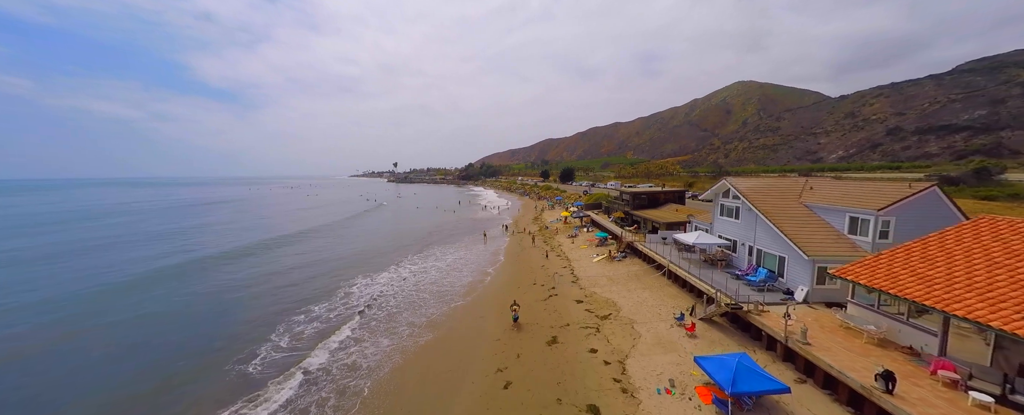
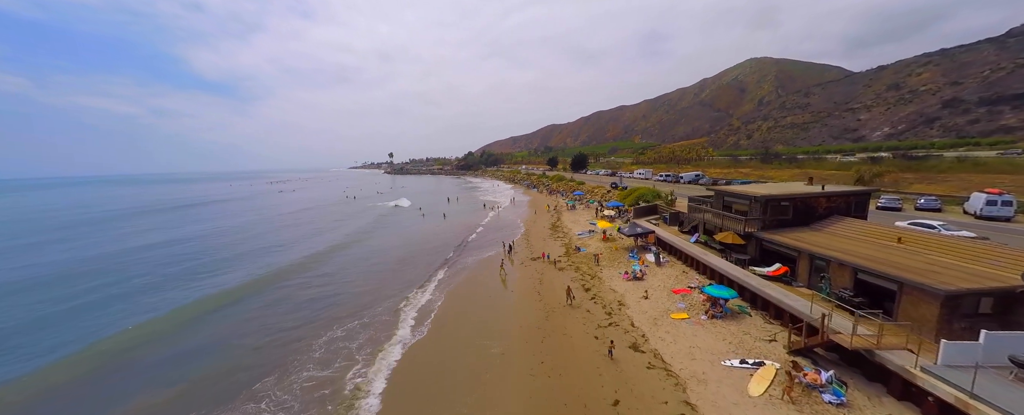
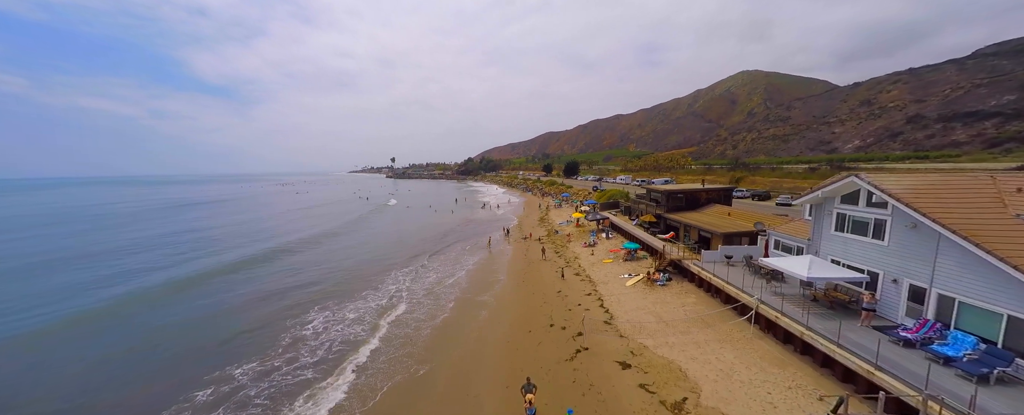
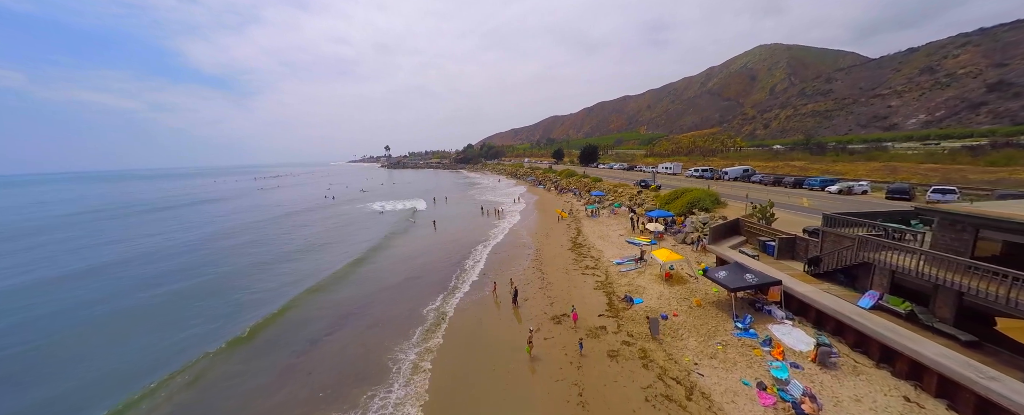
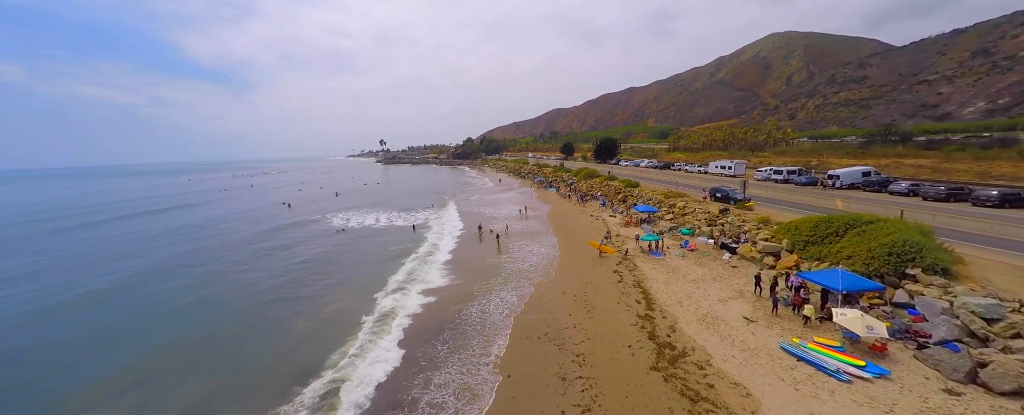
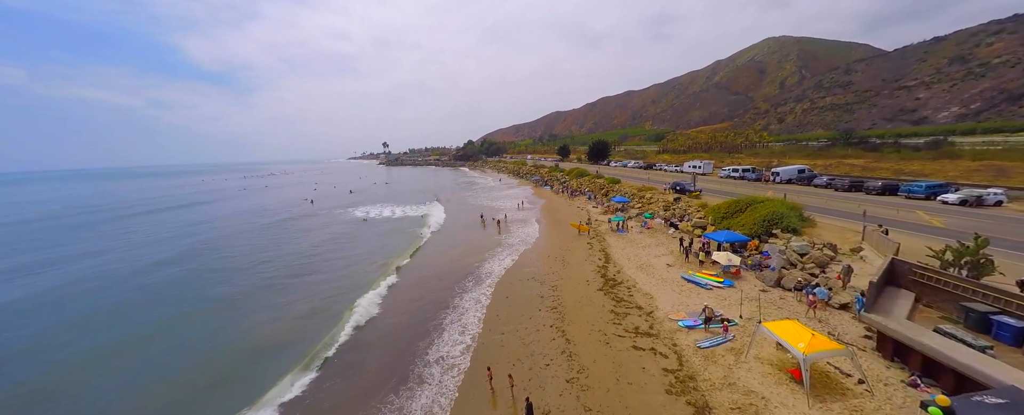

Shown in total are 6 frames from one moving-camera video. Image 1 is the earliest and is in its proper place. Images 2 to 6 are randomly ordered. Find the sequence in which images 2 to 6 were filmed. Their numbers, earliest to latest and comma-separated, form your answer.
3, 2, 4, 6, 5
